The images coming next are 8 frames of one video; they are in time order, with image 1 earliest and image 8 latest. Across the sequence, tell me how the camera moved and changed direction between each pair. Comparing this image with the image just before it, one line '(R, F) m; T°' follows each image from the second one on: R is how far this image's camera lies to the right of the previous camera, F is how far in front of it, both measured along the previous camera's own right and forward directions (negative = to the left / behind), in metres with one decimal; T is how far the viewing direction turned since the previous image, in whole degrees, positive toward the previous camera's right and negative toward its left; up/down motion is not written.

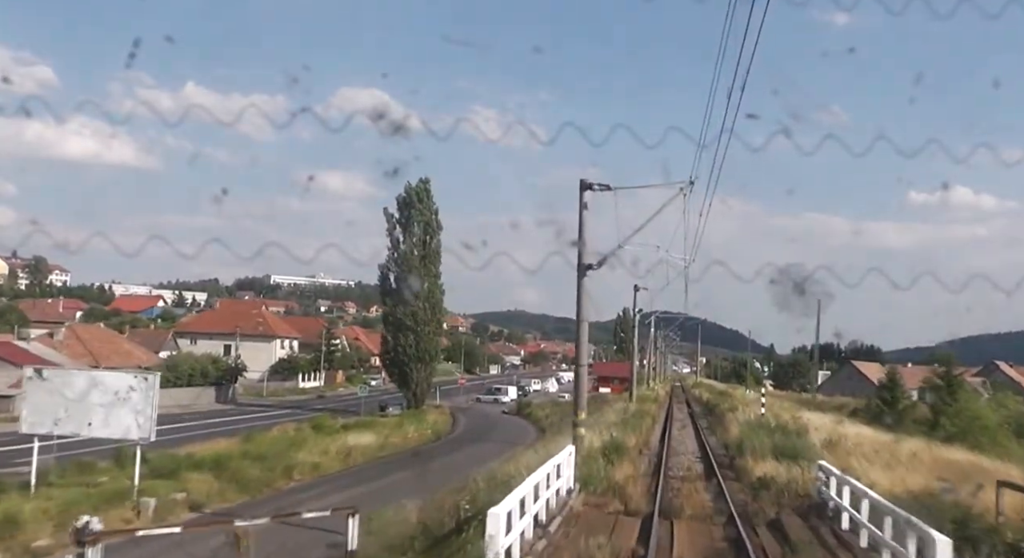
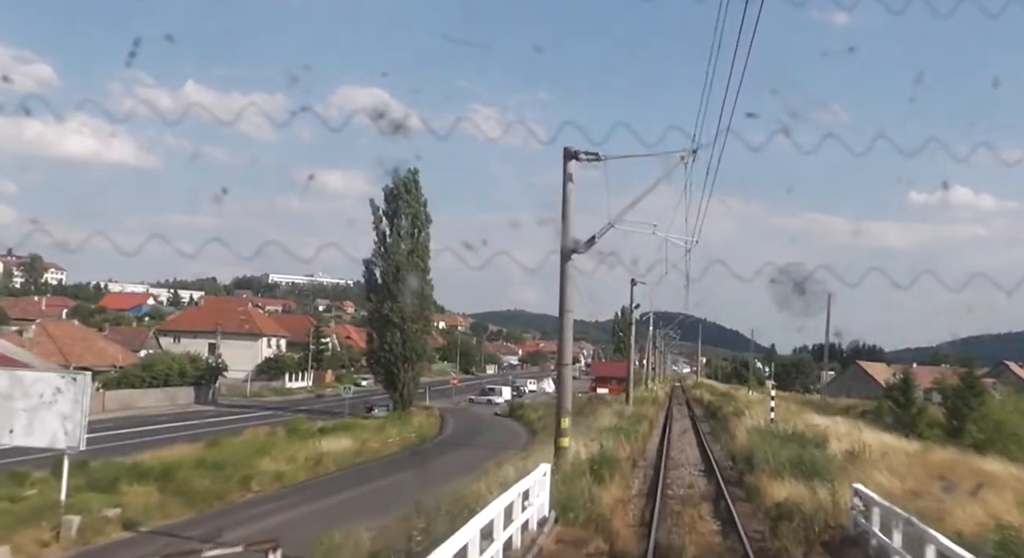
(+0.4, +2.5) m; 0°
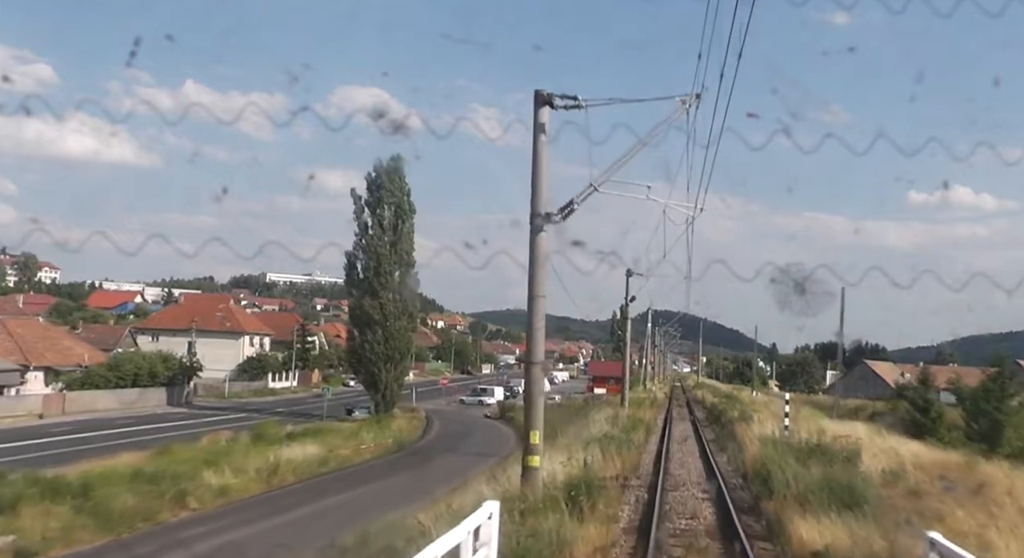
(+0.5, +3.0) m; 0°
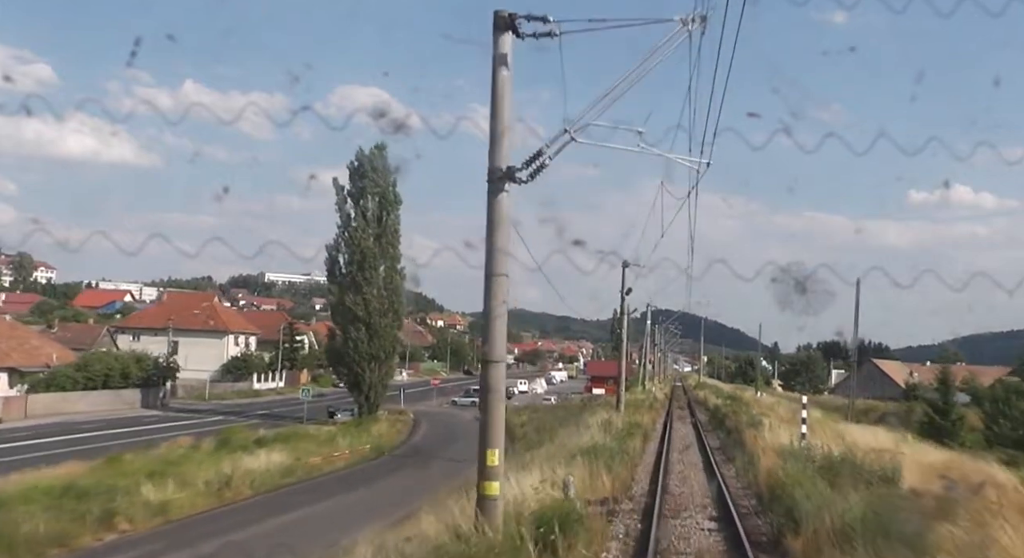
(+0.4, +2.6) m; 0°
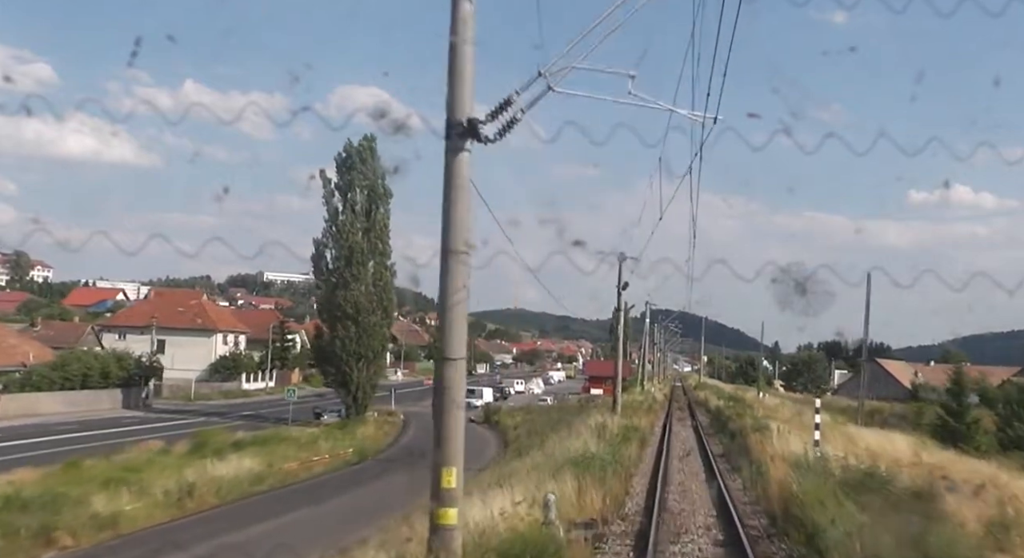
(+0.3, +1.7) m; 0°
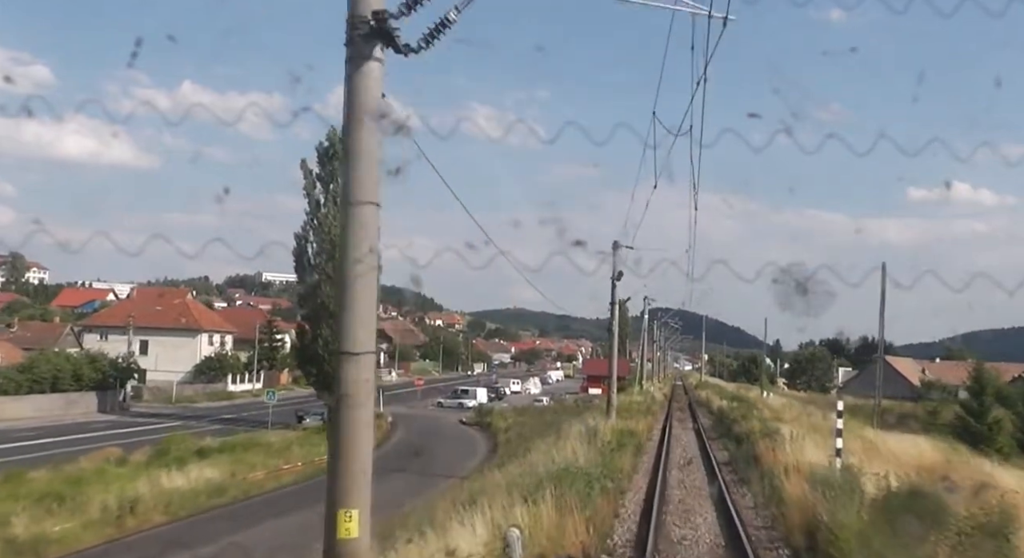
(+0.4, +2.2) m; 0°
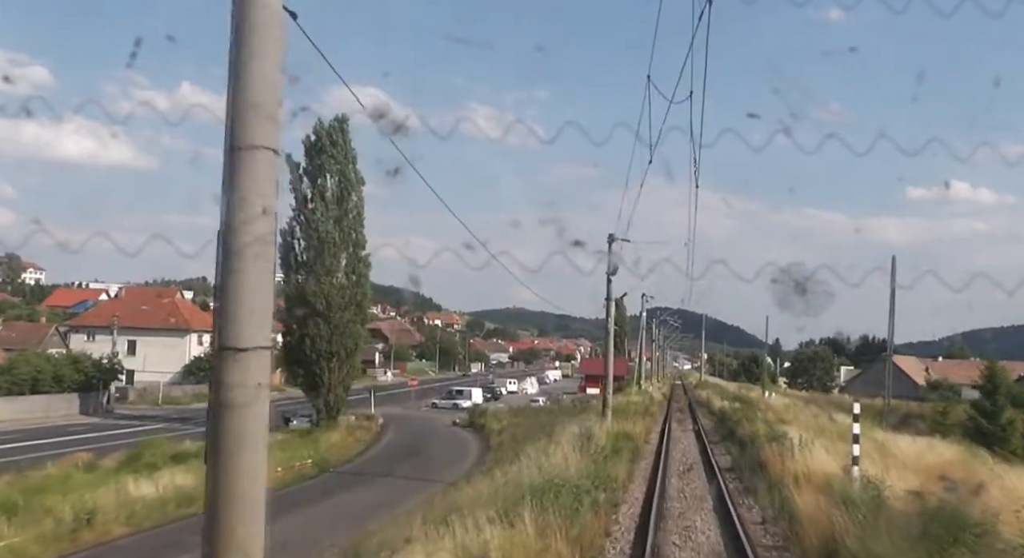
(+0.2, +1.3) m; 0°
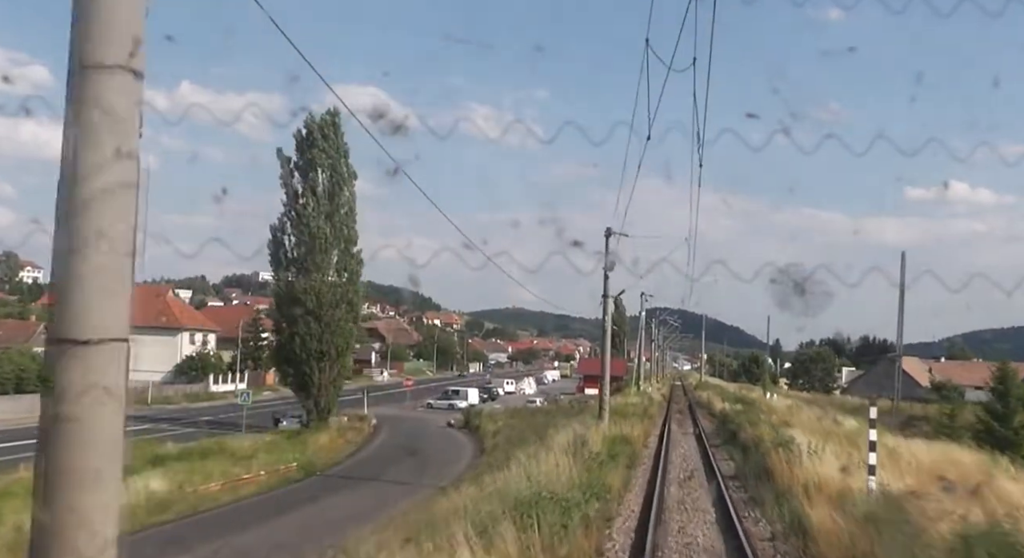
(+0.2, +1.0) m; 0°
